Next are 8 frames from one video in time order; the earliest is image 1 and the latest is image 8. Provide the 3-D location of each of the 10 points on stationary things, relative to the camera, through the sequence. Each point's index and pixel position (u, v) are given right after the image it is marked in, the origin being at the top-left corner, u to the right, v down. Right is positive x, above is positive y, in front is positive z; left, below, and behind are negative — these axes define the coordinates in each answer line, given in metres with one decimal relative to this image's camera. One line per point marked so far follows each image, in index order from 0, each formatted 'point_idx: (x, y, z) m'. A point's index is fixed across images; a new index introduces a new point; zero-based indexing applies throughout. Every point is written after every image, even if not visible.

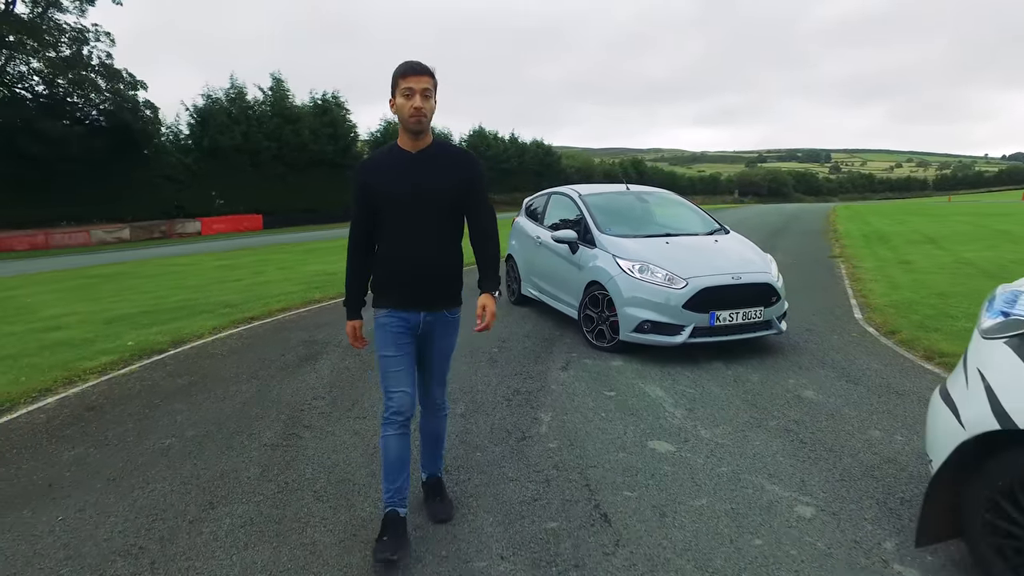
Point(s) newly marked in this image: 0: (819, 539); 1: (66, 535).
0: (+1.3, -1.0, +2.8) m
1: (-1.9, -1.1, +3.0) m
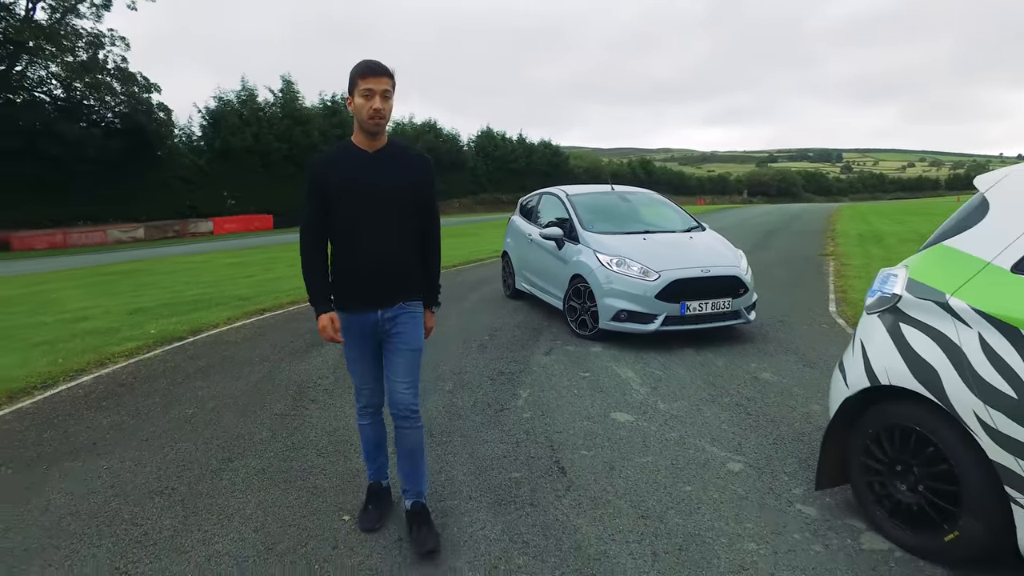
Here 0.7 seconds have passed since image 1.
0: (+1.1, -1.0, +3.3) m
1: (-2.1, -1.0, +3.5) m
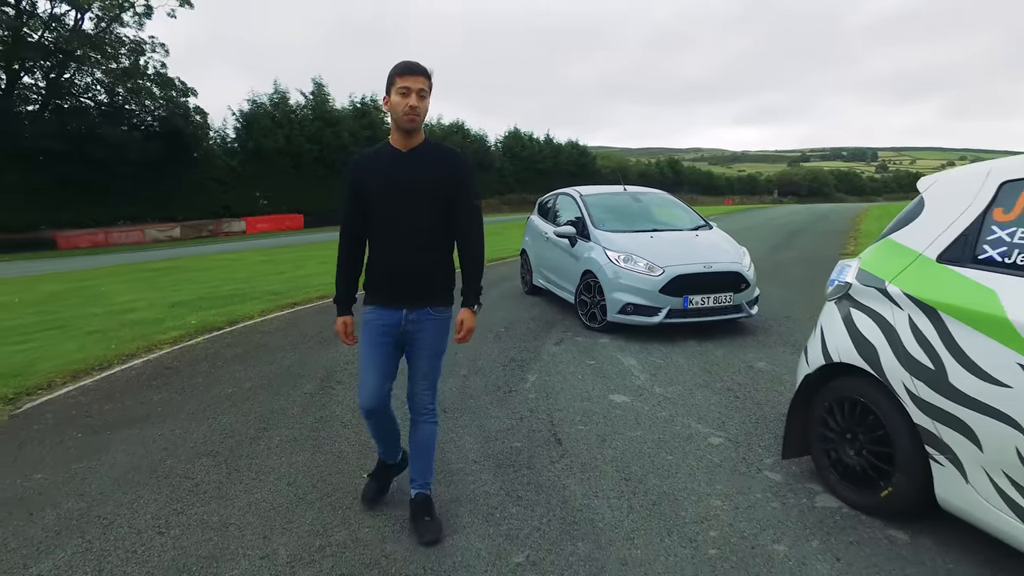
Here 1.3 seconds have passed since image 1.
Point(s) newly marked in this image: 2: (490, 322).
0: (+1.1, -0.9, +3.7) m
1: (-2.1, -0.9, +4.1) m
2: (-0.2, -0.4, +7.6) m
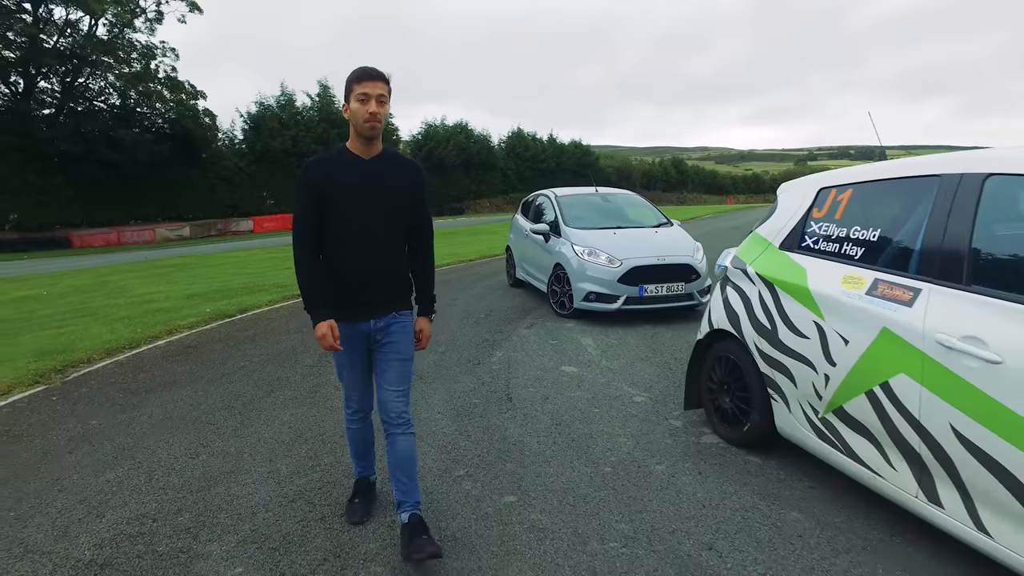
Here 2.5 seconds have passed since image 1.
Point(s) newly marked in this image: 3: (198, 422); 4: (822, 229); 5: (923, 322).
0: (+0.9, -0.8, +4.6) m
1: (-2.4, -0.8, +5.0) m
2: (-0.5, -0.3, +8.5) m
3: (-2.1, -0.9, +4.5) m
4: (+1.6, +0.3, +3.4) m
5: (+1.6, -0.1, +2.6) m
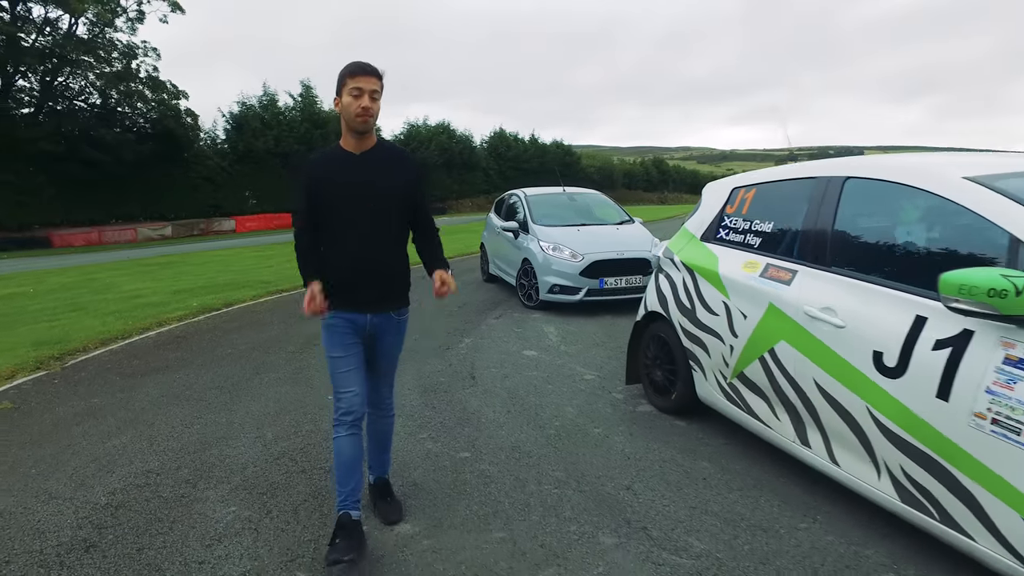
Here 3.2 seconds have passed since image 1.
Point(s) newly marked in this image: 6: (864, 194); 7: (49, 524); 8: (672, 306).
0: (+0.6, -0.7, +5.1) m
1: (-2.7, -0.8, +5.5) m
2: (-0.9, -0.2, +9.1) m
3: (-2.4, -0.8, +4.9) m
4: (+1.3, +0.4, +3.9) m
5: (+1.4, 0.0, +3.1) m
6: (+1.6, +0.4, +3.1) m
7: (-2.1, -1.1, +3.1) m
8: (+1.0, -0.1, +4.3) m
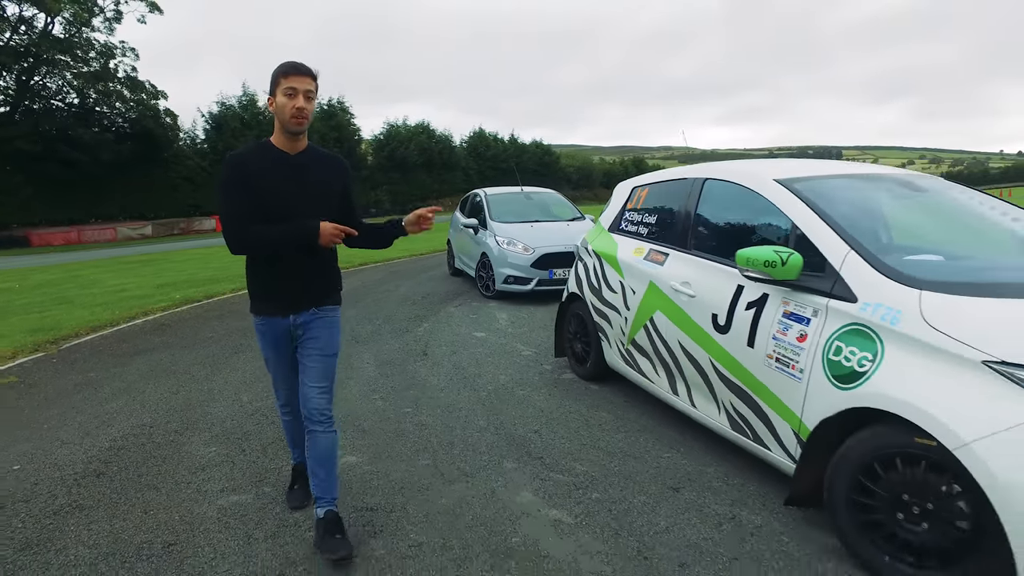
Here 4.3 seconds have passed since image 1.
0: (+0.1, -0.6, +5.9) m
1: (-3.2, -0.6, +6.2) m
2: (-1.5, -0.1, +9.8) m
3: (-2.8, -0.7, +5.7) m
4: (+0.8, +0.5, +4.8) m
5: (+0.9, +0.1, +4.0) m
6: (+1.2, +0.6, +3.9) m
7: (-2.5, -1.0, +3.8) m
8: (+0.6, 0.0, +5.1) m
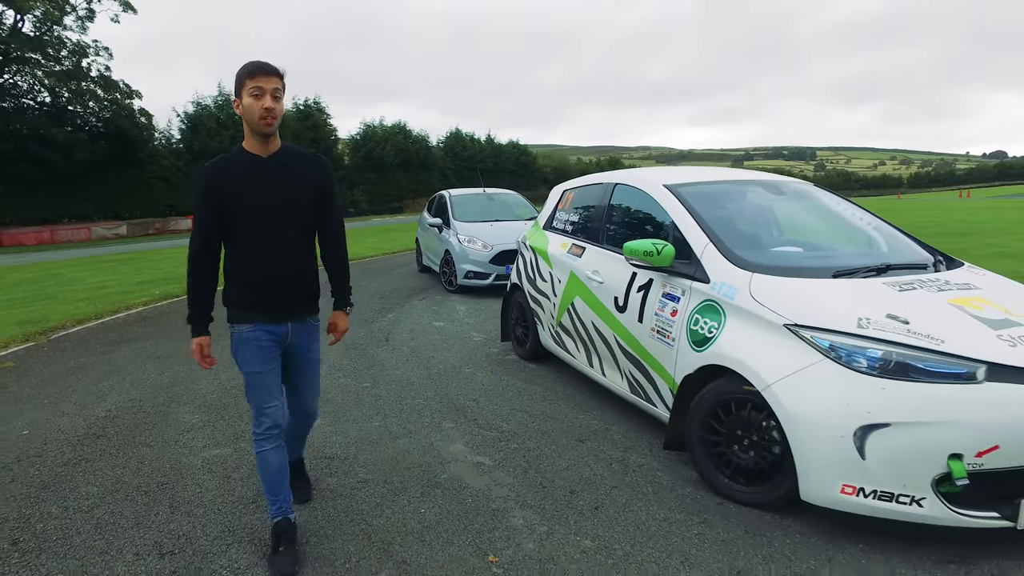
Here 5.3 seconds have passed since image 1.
0: (-0.4, -0.5, +6.6) m
1: (-3.6, -0.6, +6.8) m
2: (-2.1, 0.0, +10.5) m
3: (-3.3, -0.6, +6.3) m
4: (+0.4, +0.6, +5.5) m
5: (+0.5, +0.1, +4.7) m
6: (+0.8, +0.6, +4.6) m
7: (-2.9, -0.9, +4.4) m
8: (+0.1, +0.1, +5.8) m
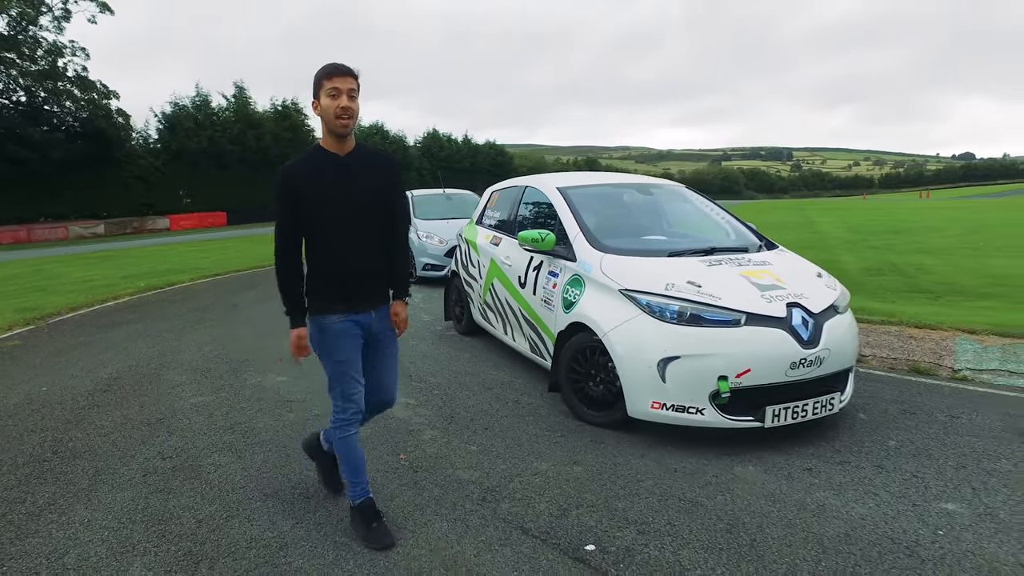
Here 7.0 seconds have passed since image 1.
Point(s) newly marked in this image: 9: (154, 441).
0: (-1.0, -0.4, +7.7) m
1: (-4.3, -0.5, +7.8) m
2: (-2.8, +0.1, +11.5) m
3: (-4.0, -0.5, +7.3) m
4: (-0.2, +0.7, +6.6) m
5: (-0.1, +0.3, +5.8) m
6: (+0.2, +0.8, +5.8) m
7: (-3.5, -0.8, +5.4) m
8: (-0.5, +0.2, +6.9) m
9: (-2.2, -0.9, +4.2) m
